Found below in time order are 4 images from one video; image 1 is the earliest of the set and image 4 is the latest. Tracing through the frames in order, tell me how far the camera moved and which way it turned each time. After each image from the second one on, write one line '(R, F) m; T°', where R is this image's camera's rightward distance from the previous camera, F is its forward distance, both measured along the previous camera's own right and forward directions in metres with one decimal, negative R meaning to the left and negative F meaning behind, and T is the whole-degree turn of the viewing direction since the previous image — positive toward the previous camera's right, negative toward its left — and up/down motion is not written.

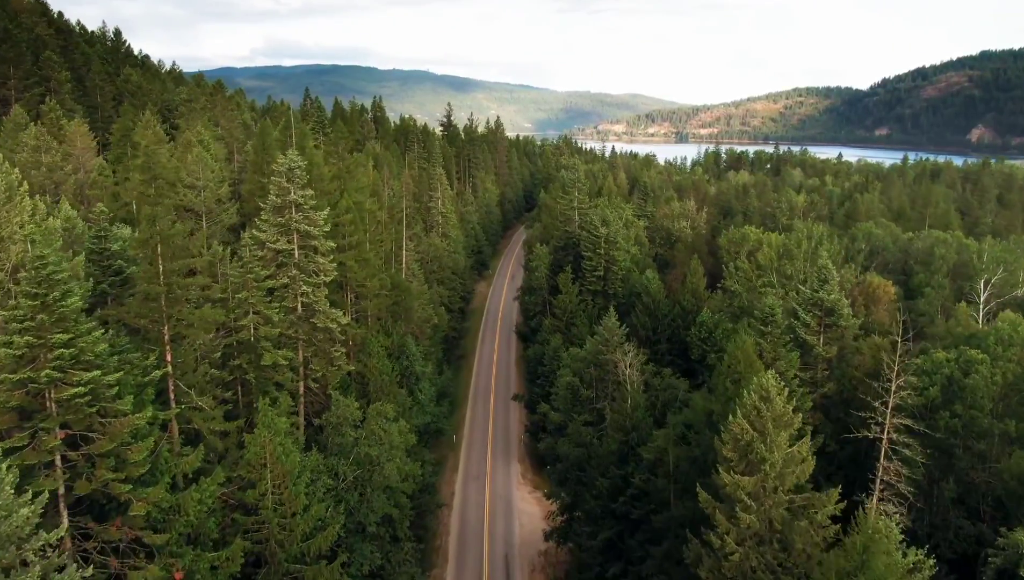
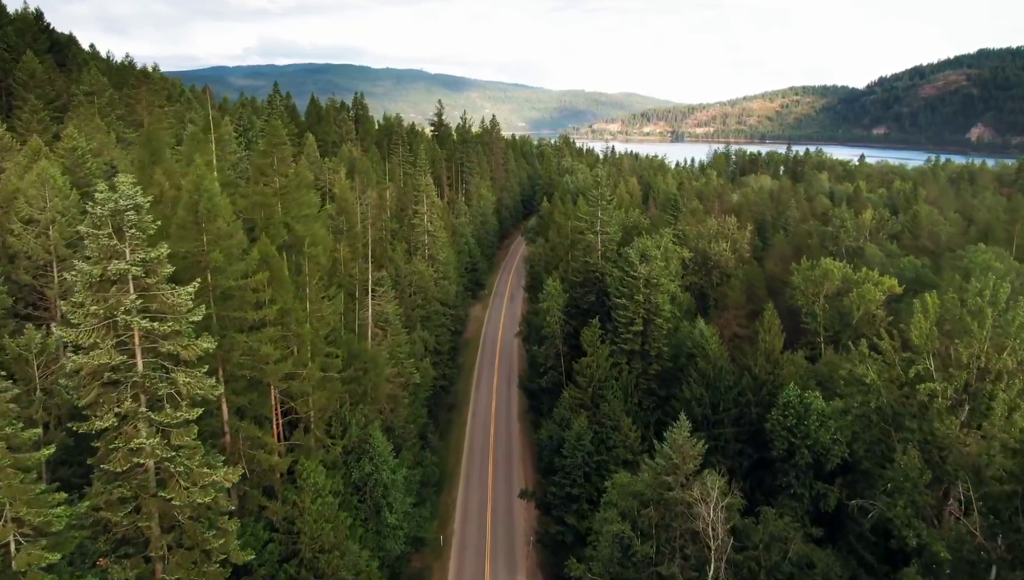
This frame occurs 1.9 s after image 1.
(-0.9, +16.7) m; +1°
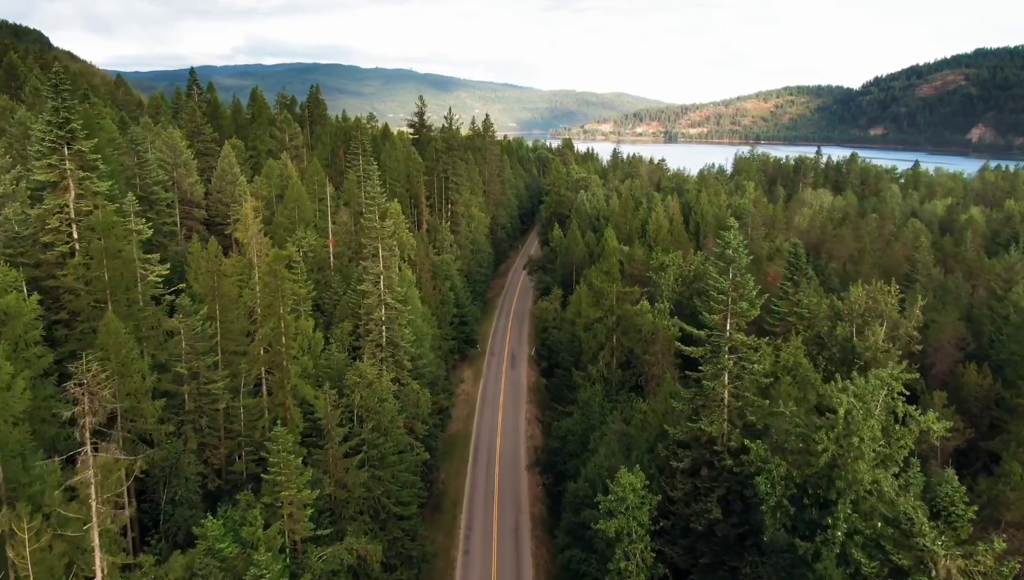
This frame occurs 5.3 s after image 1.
(-1.5, +30.8) m; +1°
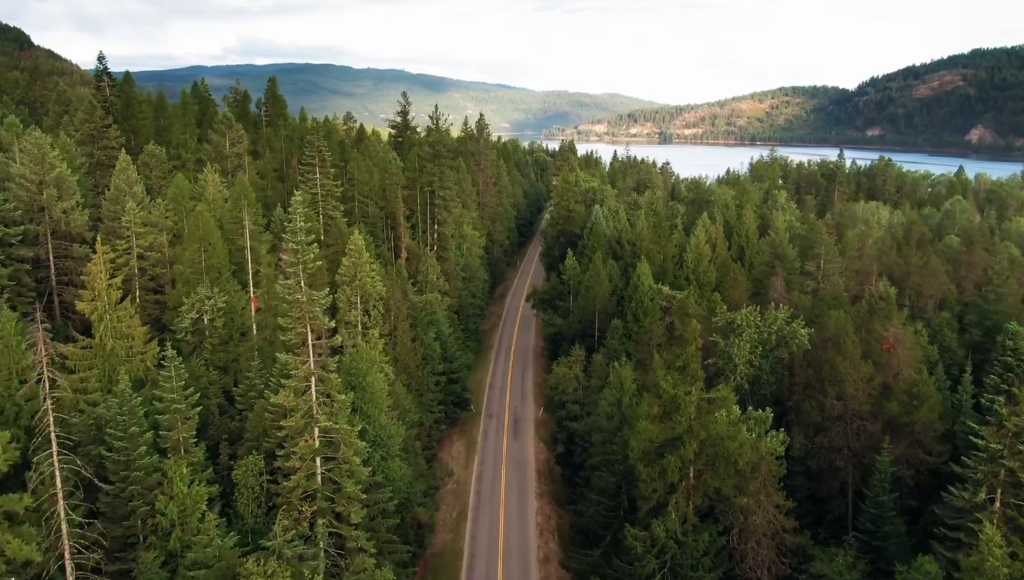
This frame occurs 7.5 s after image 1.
(-1.1, +19.4) m; +1°
